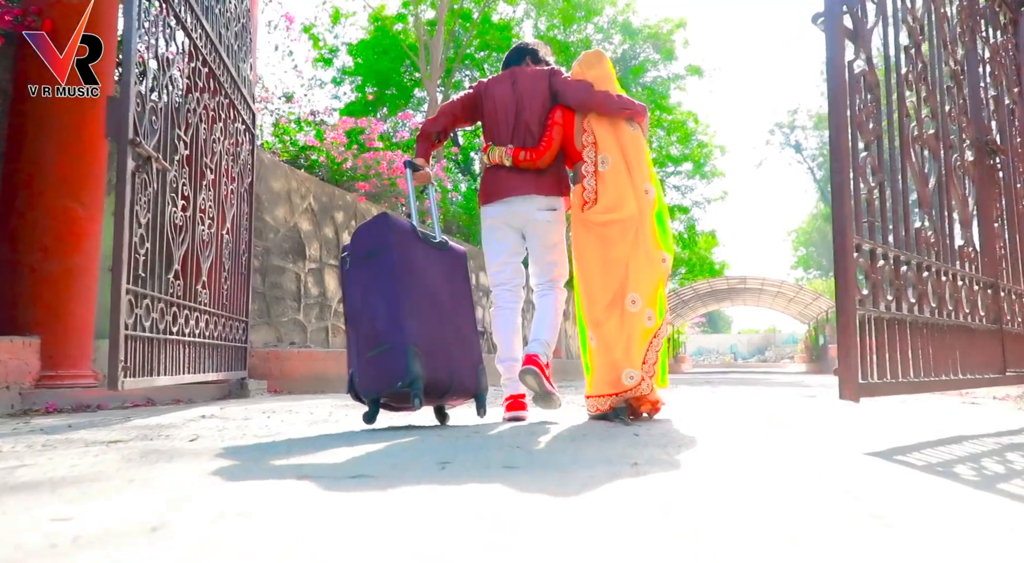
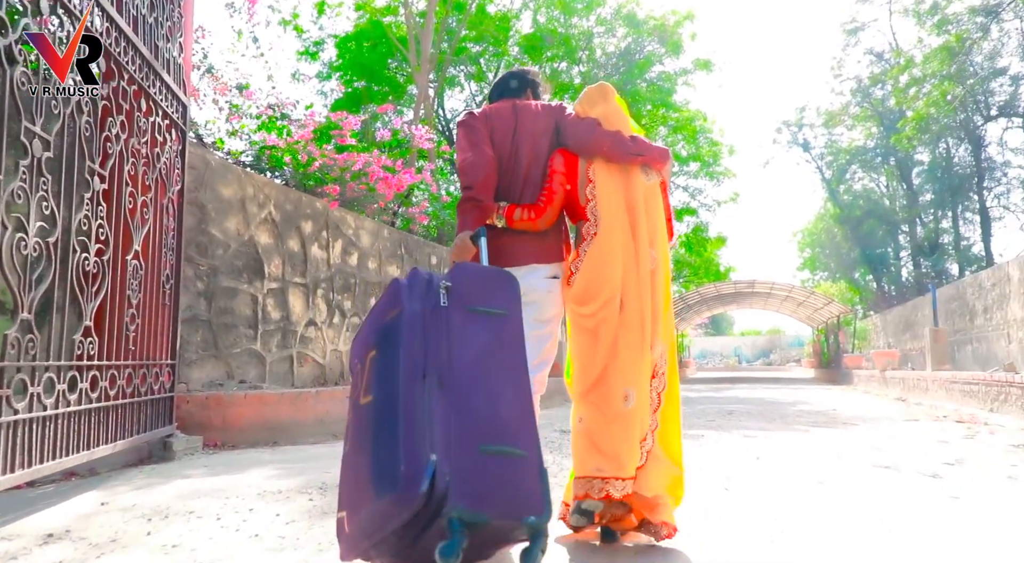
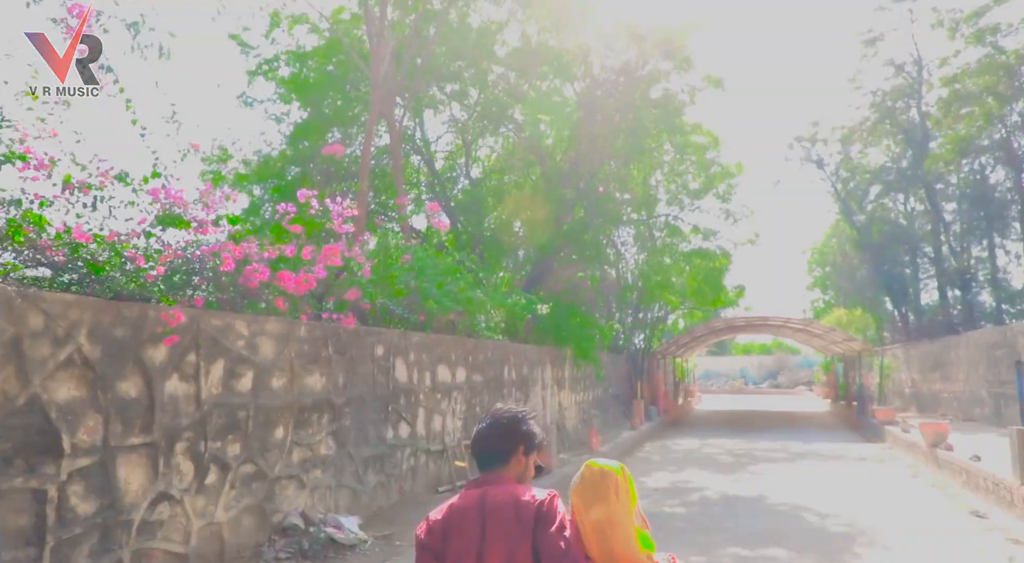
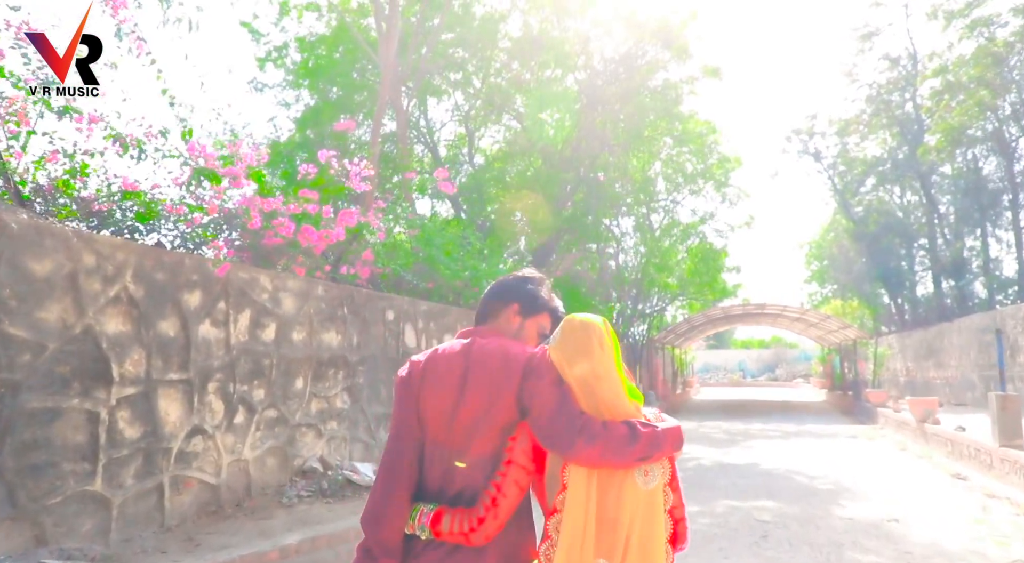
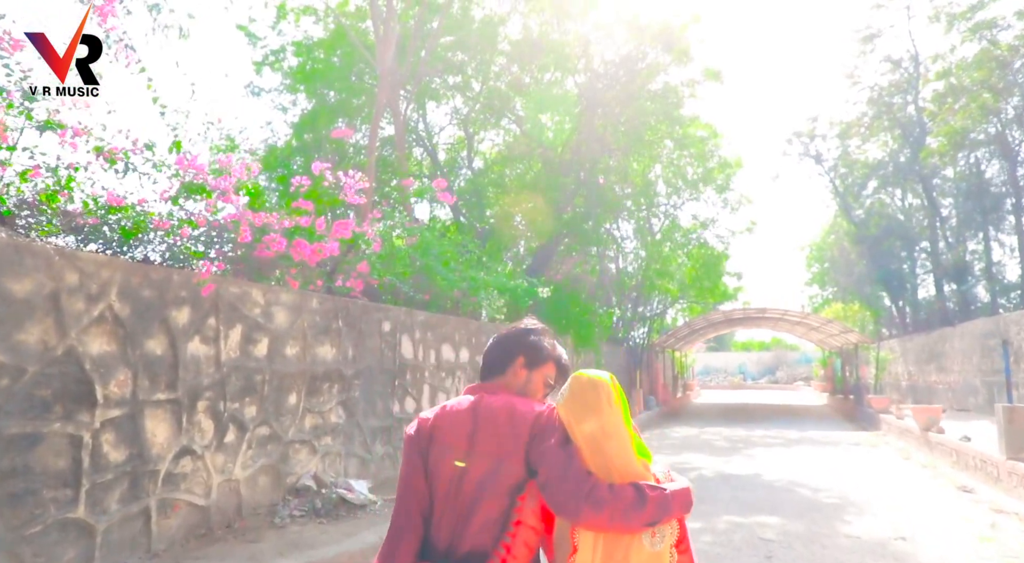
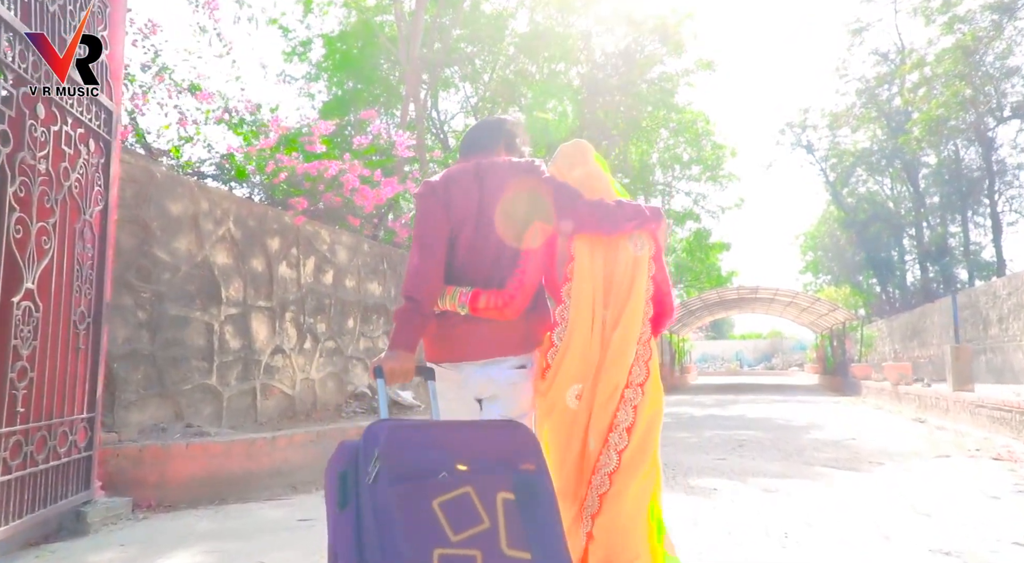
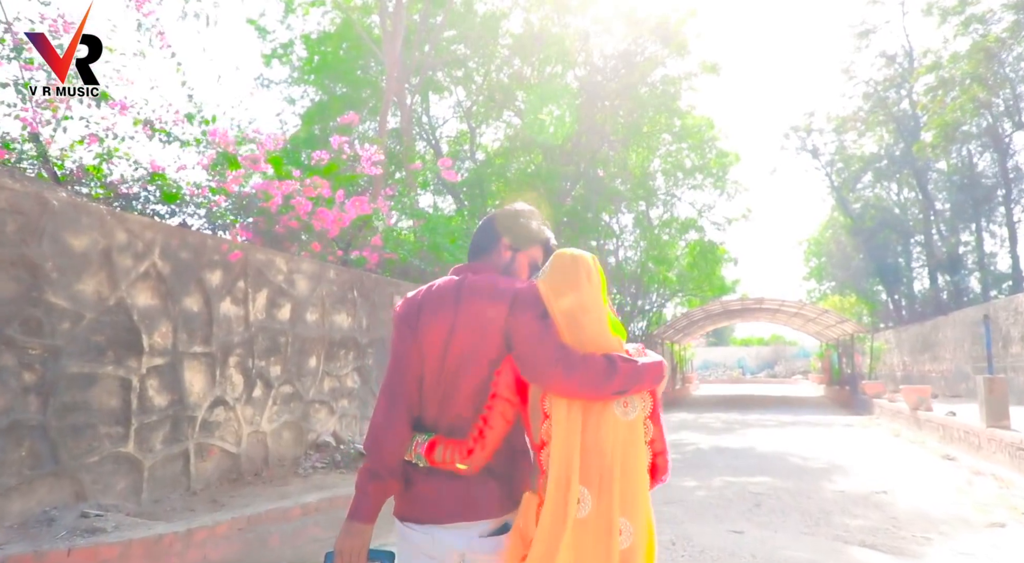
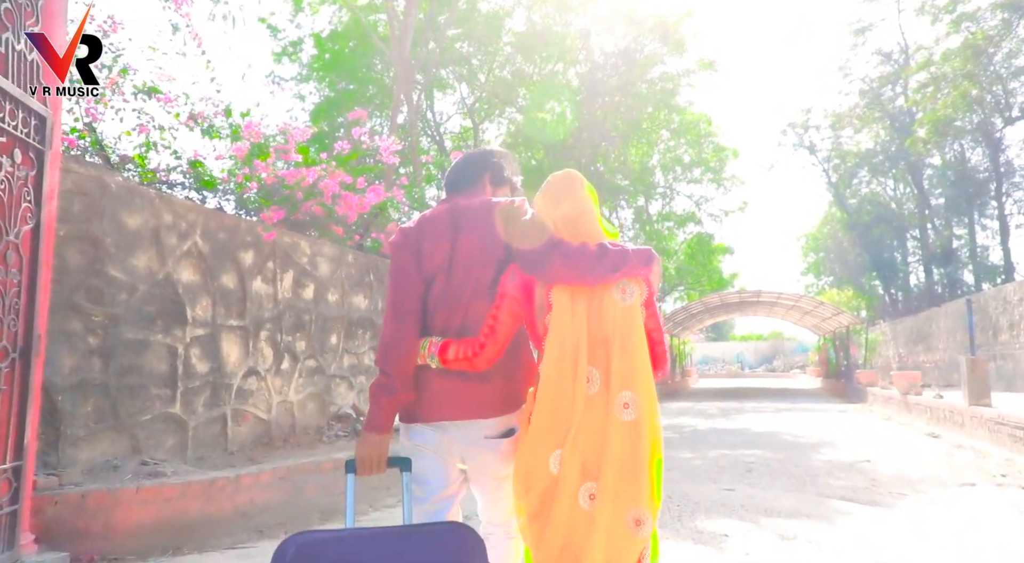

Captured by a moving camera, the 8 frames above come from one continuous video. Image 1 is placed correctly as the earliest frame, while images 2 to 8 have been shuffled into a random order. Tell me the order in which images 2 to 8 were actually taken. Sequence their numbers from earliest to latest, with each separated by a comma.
2, 6, 8, 7, 4, 5, 3
